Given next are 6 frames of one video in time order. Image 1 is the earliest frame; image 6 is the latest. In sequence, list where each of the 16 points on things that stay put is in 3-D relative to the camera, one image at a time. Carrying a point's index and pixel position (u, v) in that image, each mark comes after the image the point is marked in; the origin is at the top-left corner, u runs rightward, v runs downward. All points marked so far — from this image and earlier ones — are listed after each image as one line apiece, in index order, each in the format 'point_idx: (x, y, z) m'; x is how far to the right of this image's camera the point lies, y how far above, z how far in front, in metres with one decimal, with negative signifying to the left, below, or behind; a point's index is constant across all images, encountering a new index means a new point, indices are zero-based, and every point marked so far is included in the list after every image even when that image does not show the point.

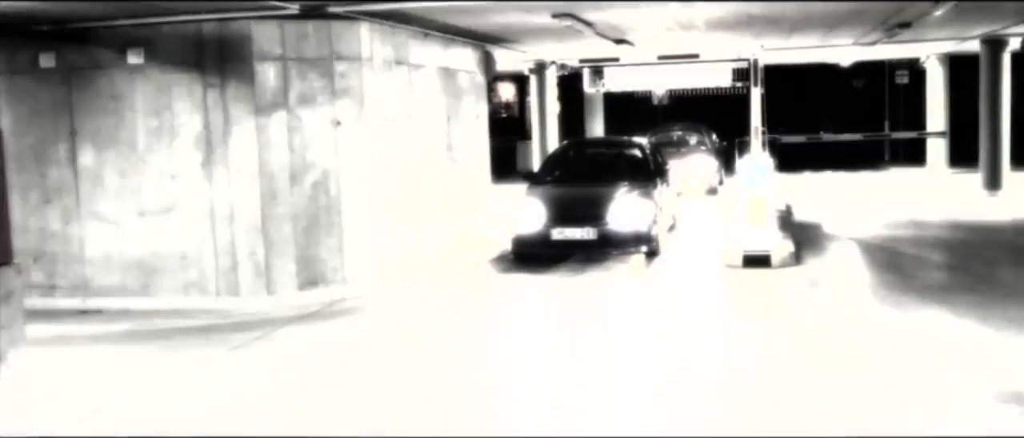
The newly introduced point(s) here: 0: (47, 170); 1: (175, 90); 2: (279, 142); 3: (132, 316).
0: (-4.5, +0.5, +9.6) m
1: (-3.2, +1.2, +9.3) m
2: (-2.2, +0.7, +9.3) m
3: (-3.6, -0.9, +9.3) m
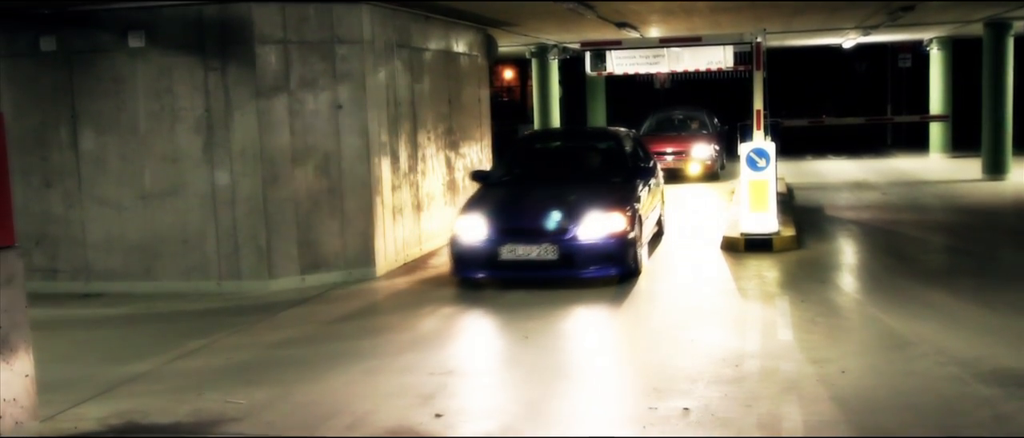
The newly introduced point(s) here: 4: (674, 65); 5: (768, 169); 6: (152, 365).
0: (-4.5, +0.6, +9.6) m
1: (-3.1, +1.4, +9.3) m
2: (-2.2, +0.9, +9.3) m
3: (-3.6, -0.8, +9.3) m
4: (+2.4, +2.2, +15.2) m
5: (+2.6, +0.5, +10.3) m
6: (-2.6, -1.1, +7.2) m
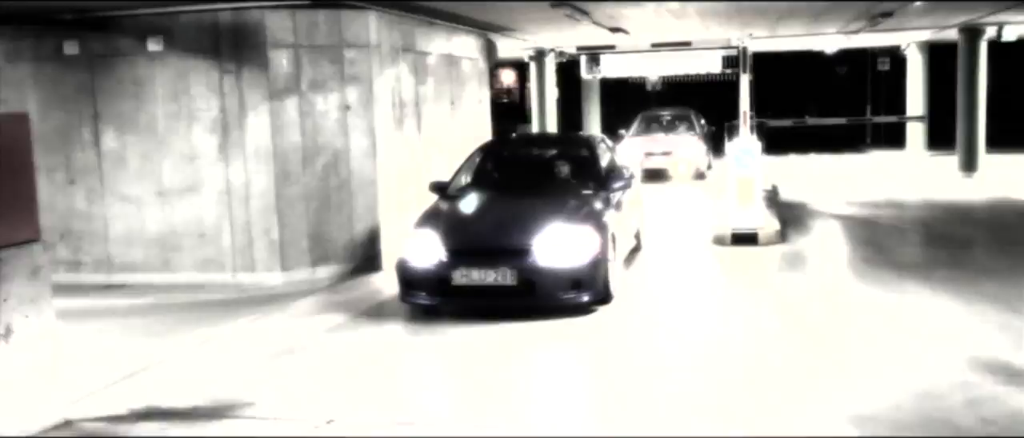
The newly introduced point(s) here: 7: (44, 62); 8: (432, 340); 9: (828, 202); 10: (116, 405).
0: (-4.5, +0.7, +10.1) m
1: (-3.2, +1.4, +9.8) m
2: (-2.2, +0.9, +9.8) m
3: (-3.6, -0.7, +9.8) m
4: (+2.4, +2.3, +15.7) m
5: (+2.6, +0.6, +10.9) m
6: (-2.6, -1.0, +7.7) m
7: (-4.7, +1.6, +10.0) m
8: (-0.6, -0.9, +7.7) m
9: (+4.4, +0.2, +13.9) m
10: (-2.6, -1.2, +6.4) m
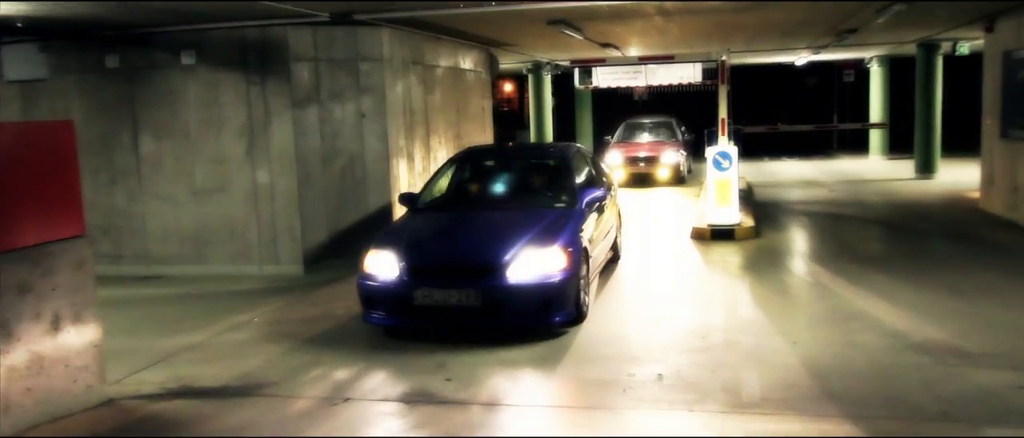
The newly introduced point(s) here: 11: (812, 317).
0: (-4.5, +0.7, +11.1) m
1: (-3.2, +1.4, +10.8) m
2: (-2.2, +1.0, +10.8) m
3: (-3.6, -0.7, +10.8) m
4: (+2.4, +2.4, +16.7) m
5: (+2.6, +0.6, +11.9) m
6: (-2.6, -1.0, +8.7) m
7: (-4.7, +1.6, +11.0) m
8: (-0.6, -0.9, +8.8) m
9: (+4.4, +0.3, +14.9) m
10: (-2.5, -1.2, +7.5) m
11: (+2.7, -0.9, +8.9) m
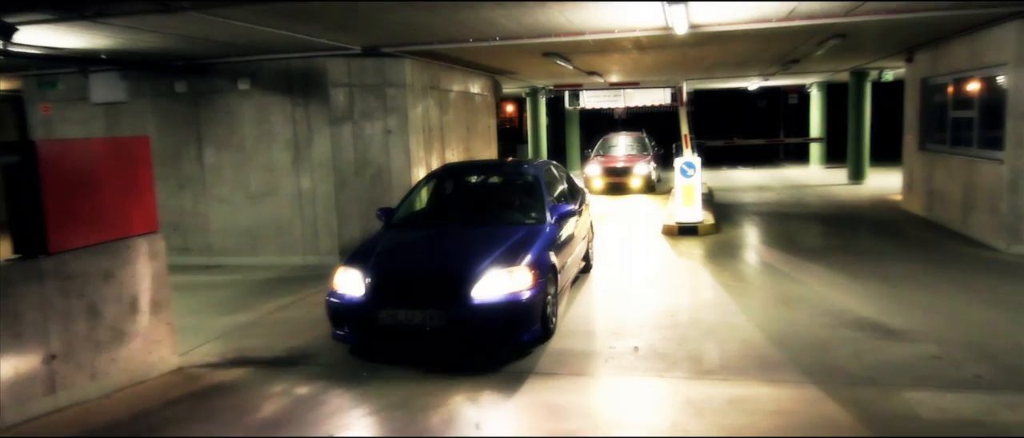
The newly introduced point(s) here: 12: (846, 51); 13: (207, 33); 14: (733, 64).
0: (-4.5, +0.7, +13.3) m
1: (-3.1, +1.5, +13.0) m
2: (-2.2, +1.0, +13.0) m
3: (-3.6, -0.7, +13.0) m
4: (+2.3, +2.4, +19.0) m
5: (+2.6, +0.6, +14.2) m
6: (-2.6, -1.0, +10.9) m
7: (-4.7, +1.6, +13.2) m
8: (-0.6, -0.9, +11.0) m
9: (+4.4, +0.3, +17.2) m
10: (-2.5, -1.2, +9.7) m
11: (+2.7, -0.9, +11.2) m
12: (+4.6, +2.3, +13.7) m
13: (-3.6, +2.2, +11.5) m
14: (+3.1, +2.2, +14.0) m
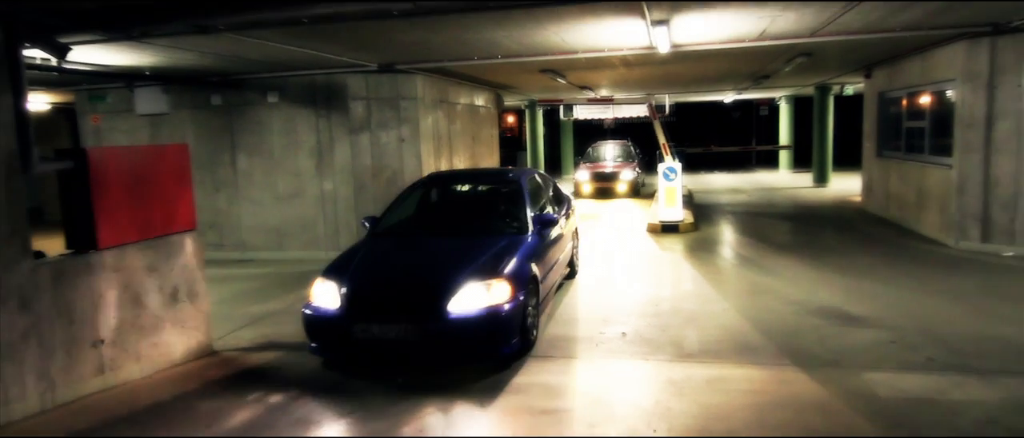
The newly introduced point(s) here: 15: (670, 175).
0: (-4.5, +0.7, +14.8) m
1: (-3.1, +1.5, +14.5) m
2: (-2.2, +1.0, +14.6) m
3: (-3.5, -0.7, +14.6) m
4: (+2.3, +2.4, +20.5) m
5: (+2.6, +0.6, +15.7) m
6: (-2.6, -1.0, +12.5) m
7: (-4.7, +1.6, +14.7) m
8: (-0.6, -0.9, +12.6) m
9: (+4.3, +0.3, +18.8) m
10: (-2.5, -1.2, +11.2) m
11: (+2.7, -0.8, +12.7) m
12: (+4.6, +2.3, +15.3) m
13: (-3.5, +2.2, +13.1) m
14: (+3.2, +2.2, +15.6) m
15: (+2.5, +0.7, +15.8) m
